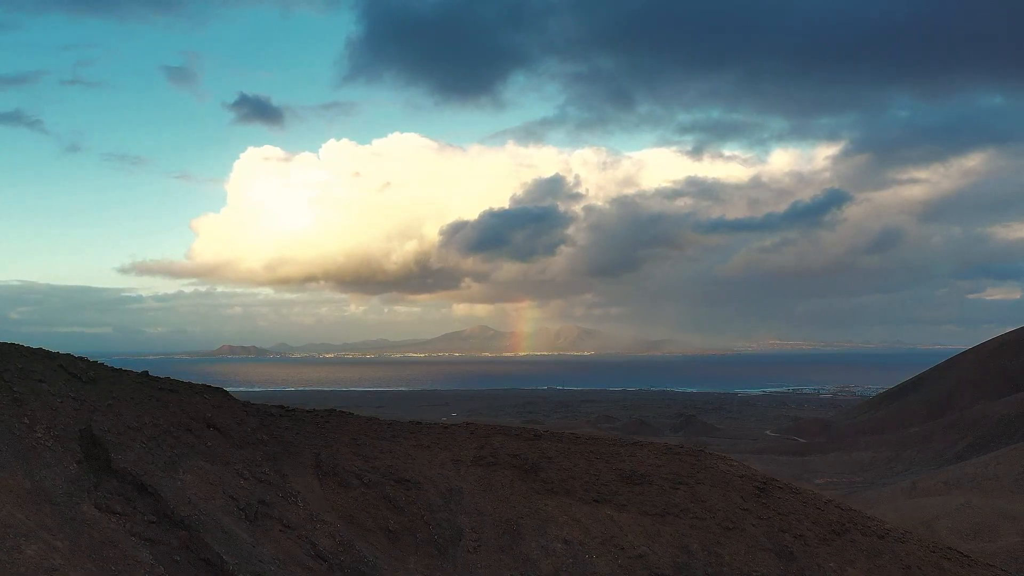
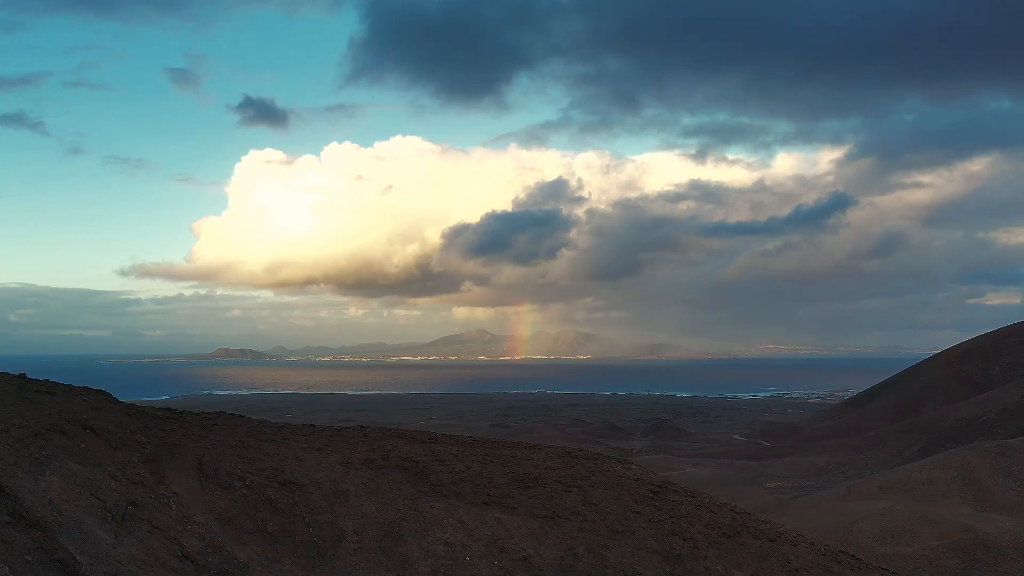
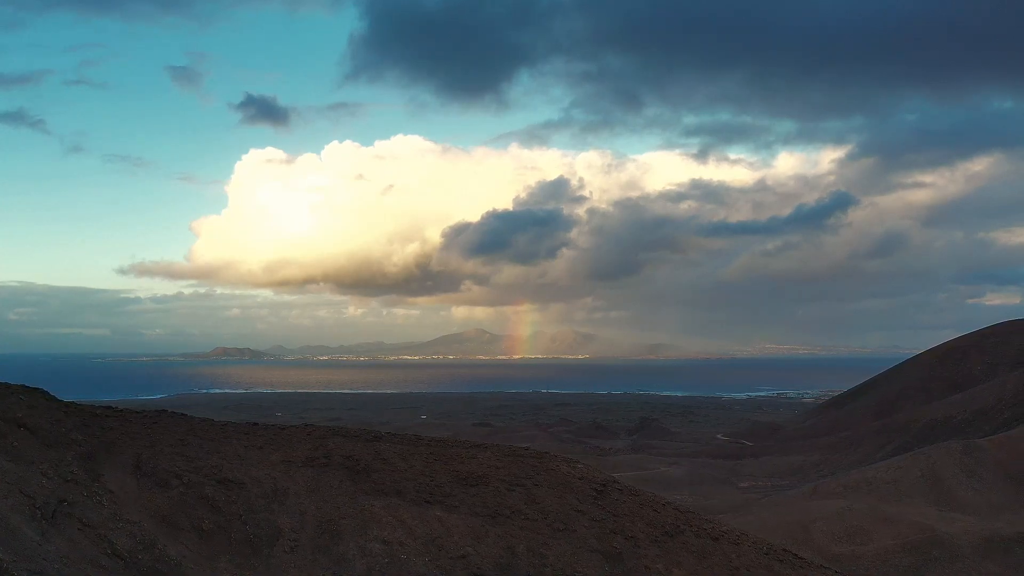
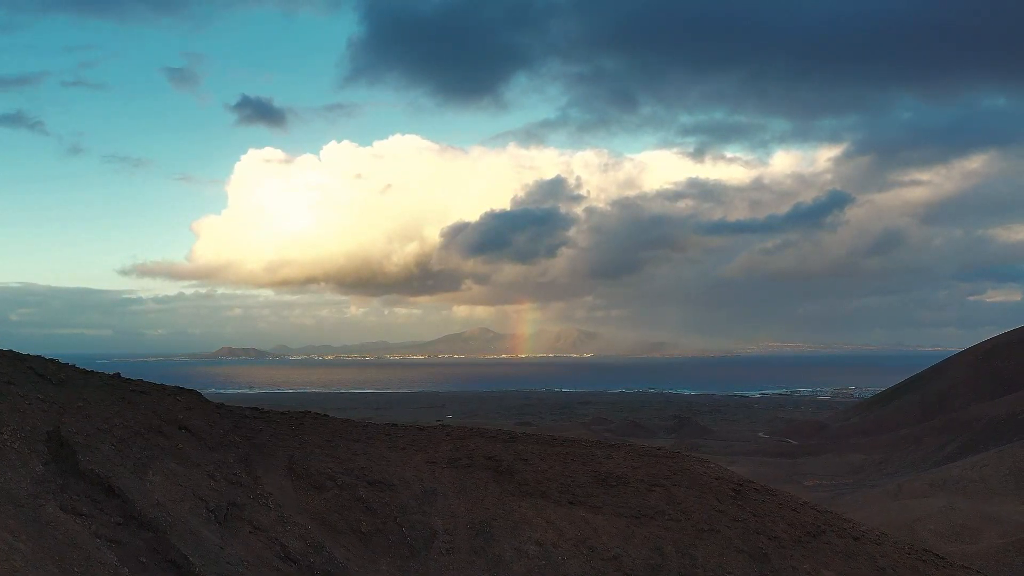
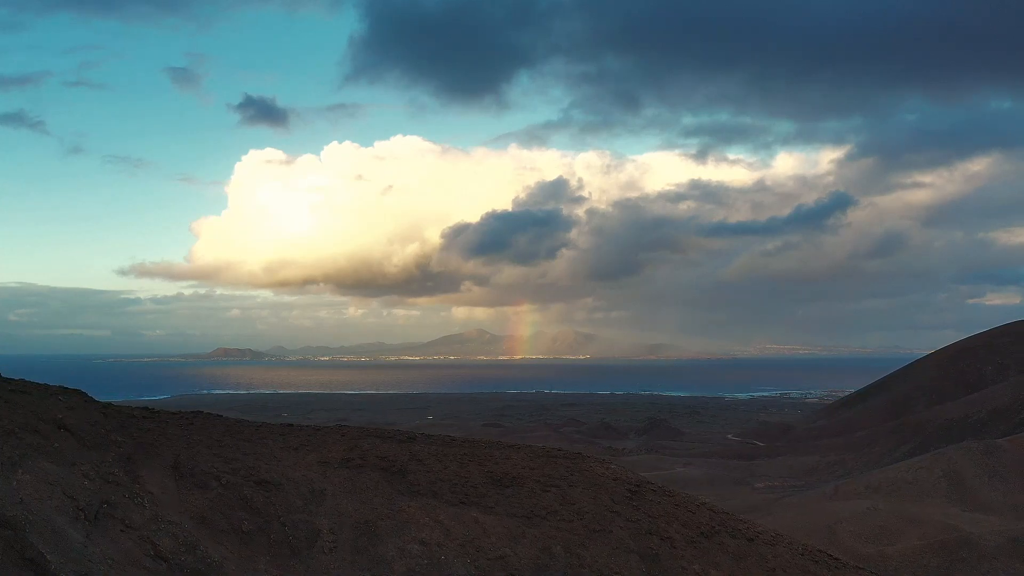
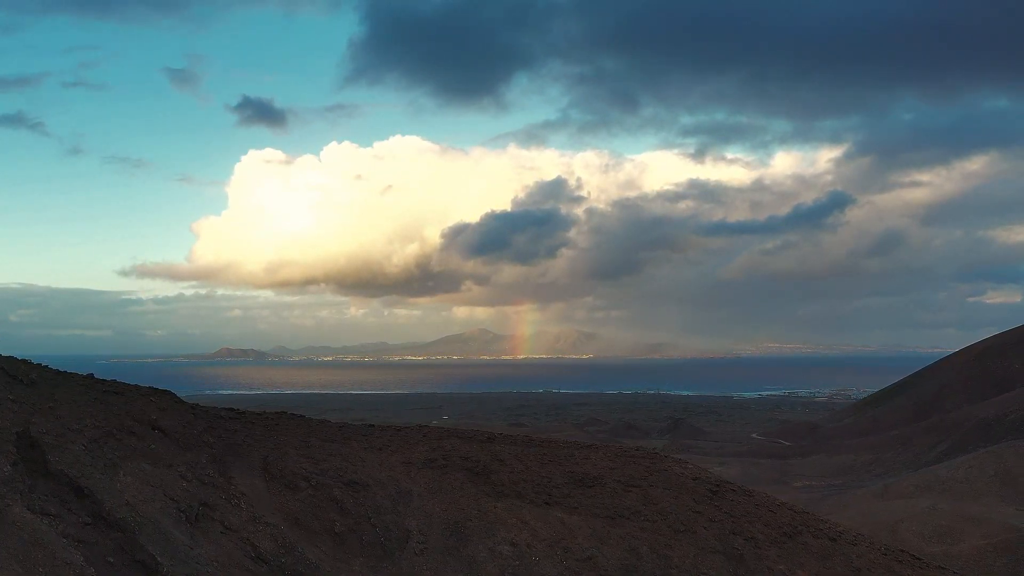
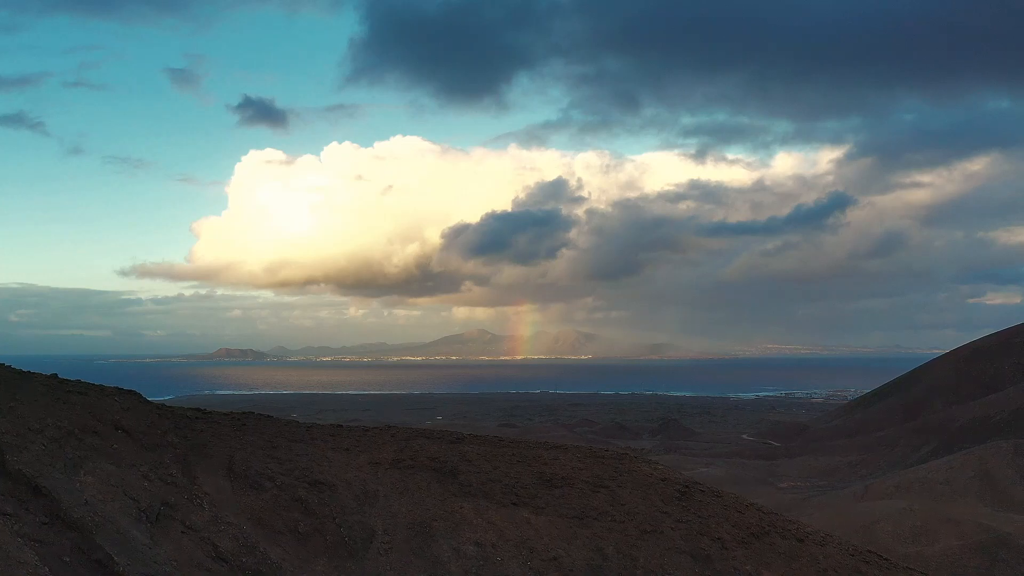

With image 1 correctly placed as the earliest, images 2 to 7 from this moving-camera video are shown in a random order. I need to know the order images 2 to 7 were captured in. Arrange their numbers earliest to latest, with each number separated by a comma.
4, 6, 7, 2, 5, 3
